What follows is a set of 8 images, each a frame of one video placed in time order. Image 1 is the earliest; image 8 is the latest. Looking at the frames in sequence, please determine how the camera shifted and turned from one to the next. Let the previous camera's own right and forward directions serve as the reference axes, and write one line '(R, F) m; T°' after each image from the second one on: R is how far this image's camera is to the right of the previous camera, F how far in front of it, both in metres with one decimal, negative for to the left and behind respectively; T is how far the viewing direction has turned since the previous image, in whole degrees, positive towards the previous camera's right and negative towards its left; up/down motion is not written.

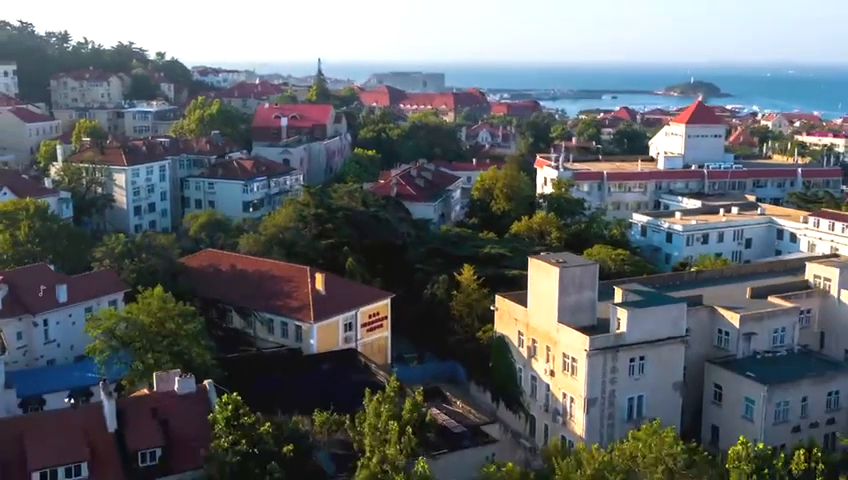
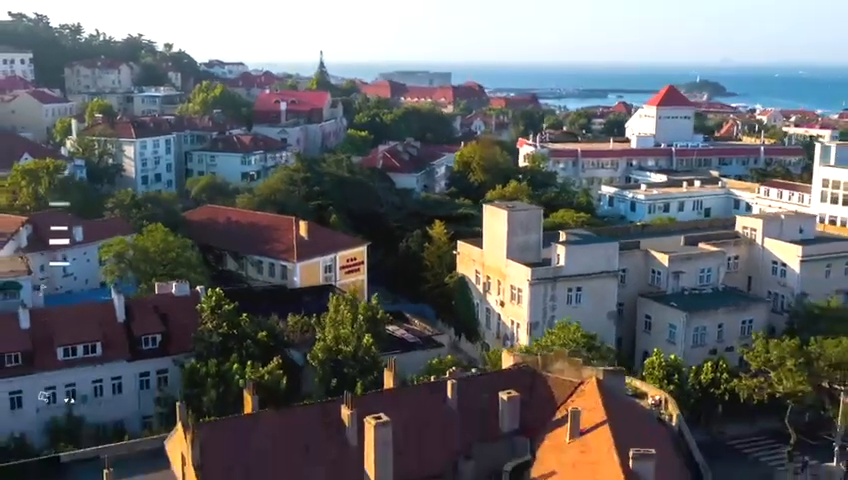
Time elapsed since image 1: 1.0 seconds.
(+2.2, -6.9) m; -1°
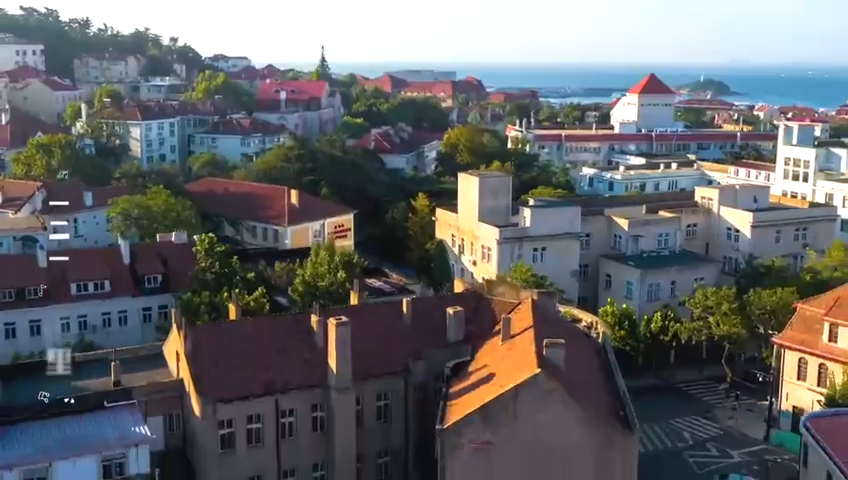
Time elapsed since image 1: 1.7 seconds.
(+1.6, -5.0) m; 0°
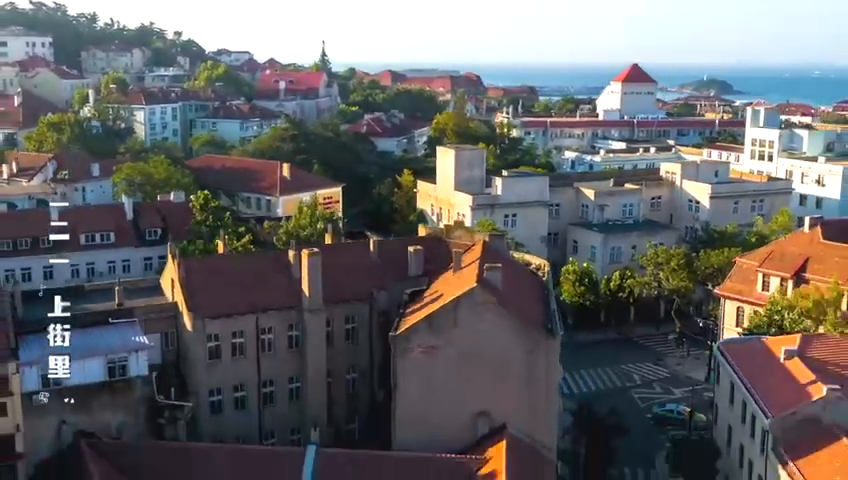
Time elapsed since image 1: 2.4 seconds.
(+1.6, -4.8) m; 0°
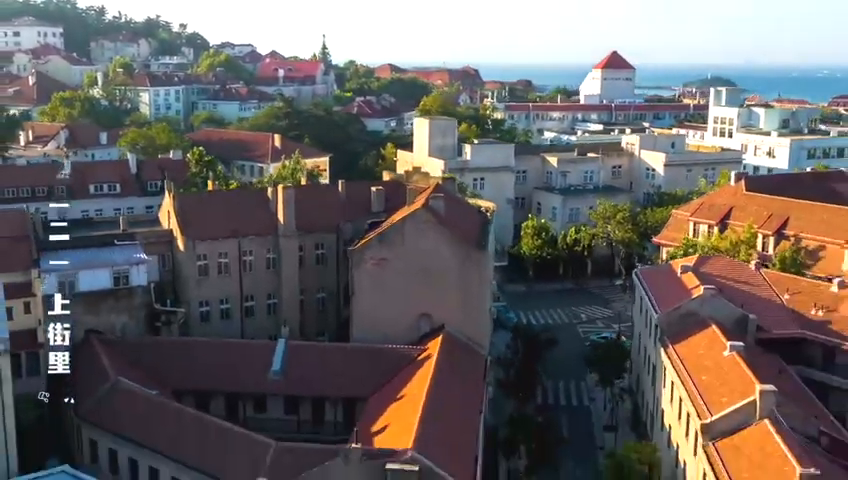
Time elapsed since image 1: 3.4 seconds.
(+2.1, -6.2) m; 0°
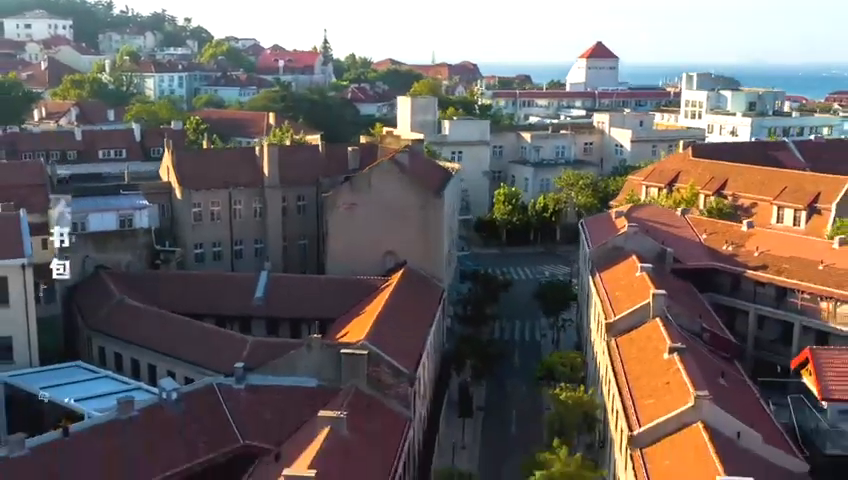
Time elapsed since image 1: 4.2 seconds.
(+1.8, -5.5) m; 0°
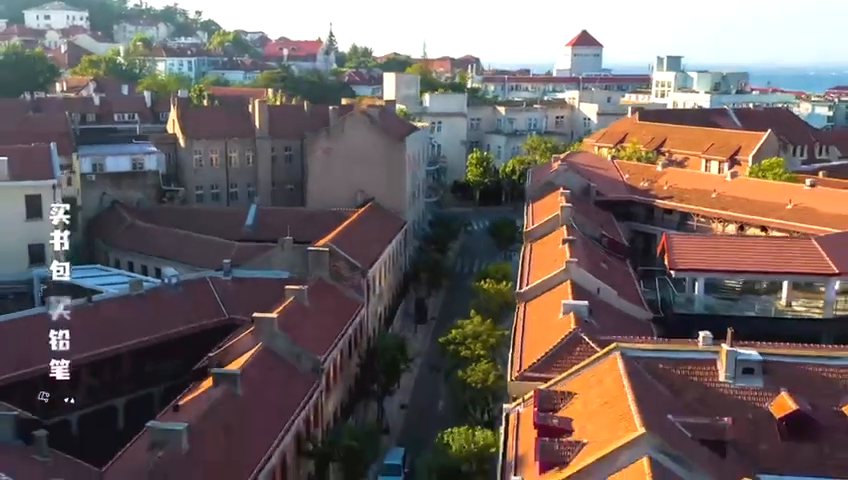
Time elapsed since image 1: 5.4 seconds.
(+2.4, -7.6) m; -1°
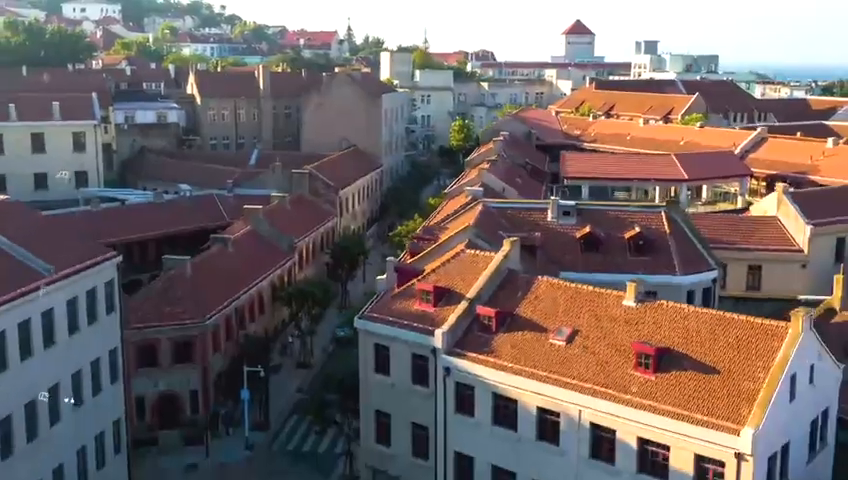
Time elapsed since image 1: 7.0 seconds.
(+3.3, -10.2) m; -2°
